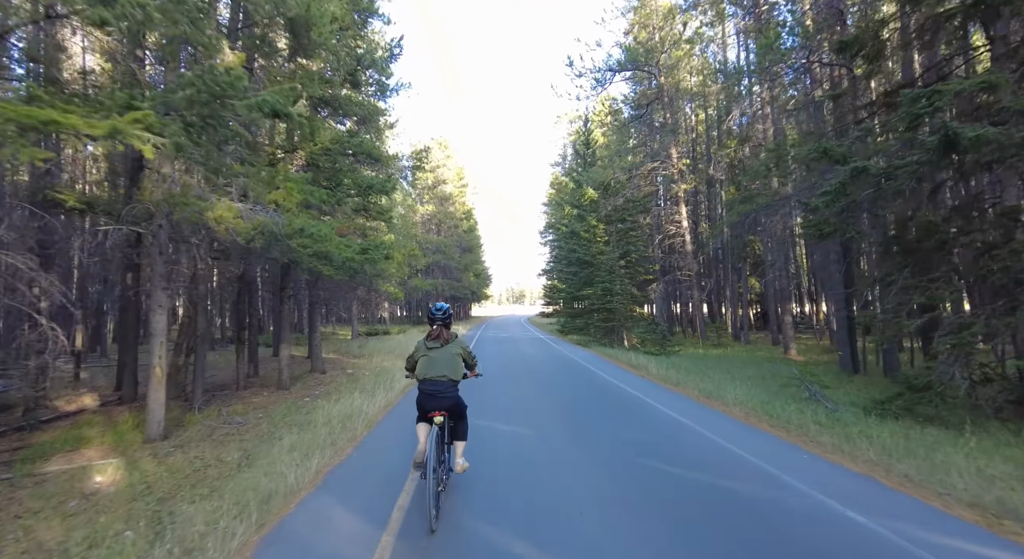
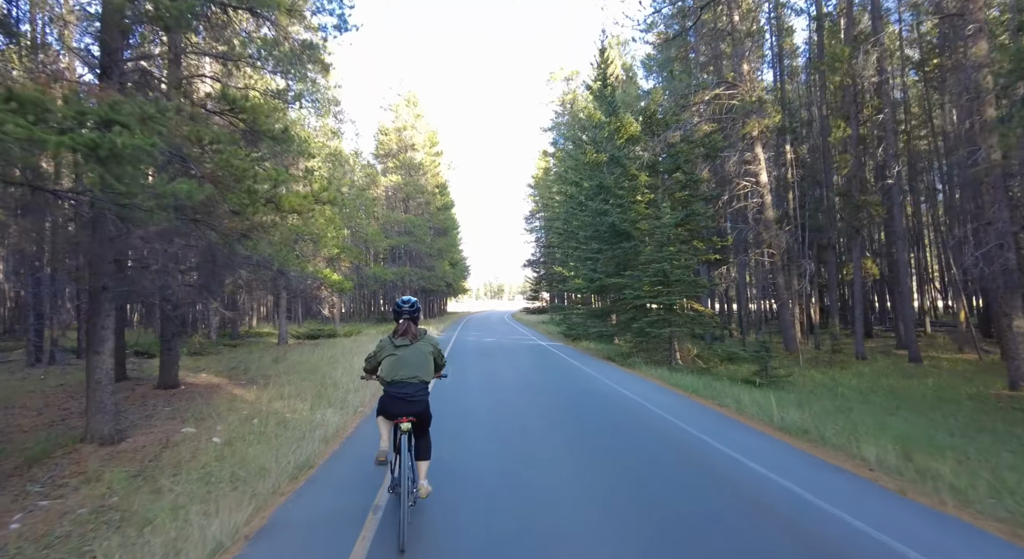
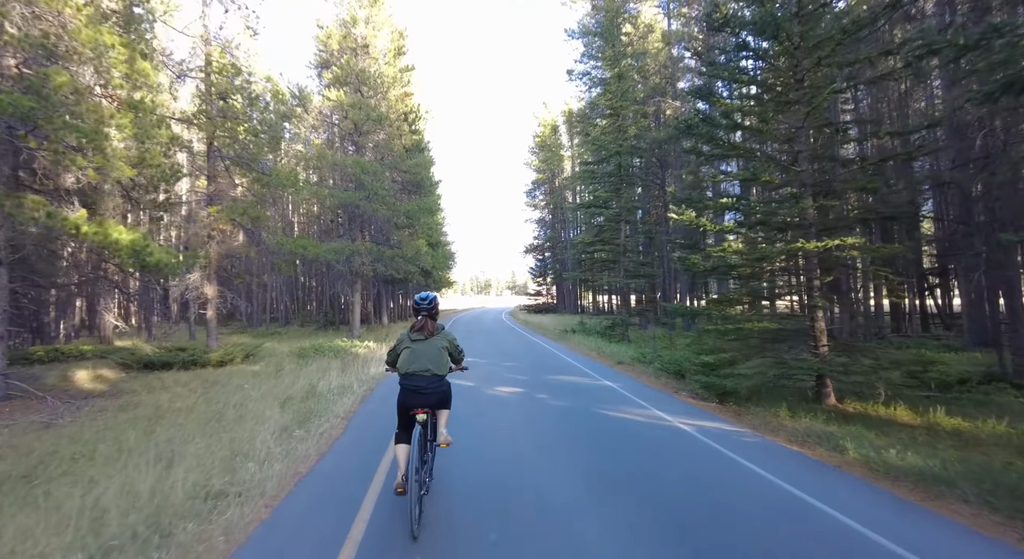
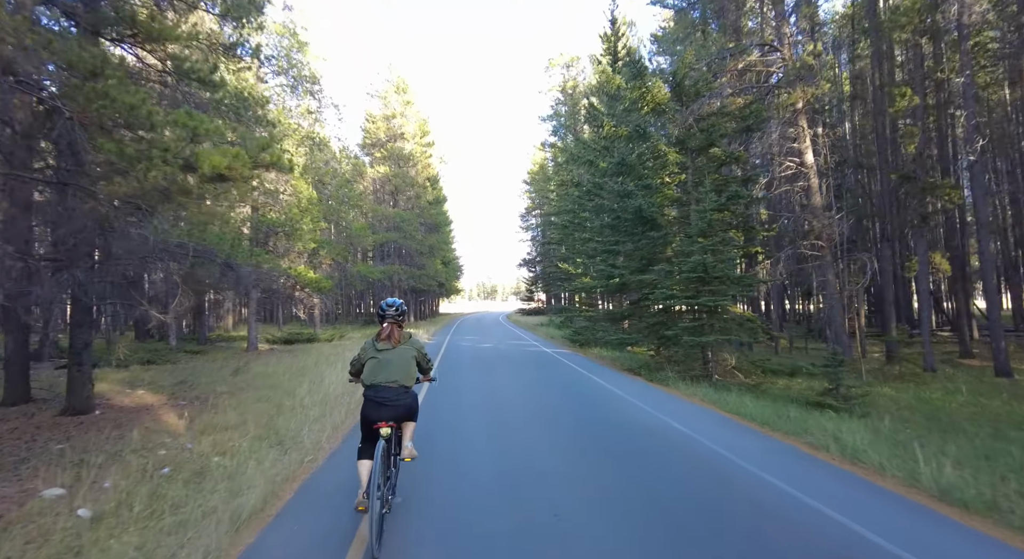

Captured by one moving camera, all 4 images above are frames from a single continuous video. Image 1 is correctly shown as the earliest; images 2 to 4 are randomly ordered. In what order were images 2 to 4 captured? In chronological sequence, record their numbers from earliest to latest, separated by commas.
2, 4, 3
